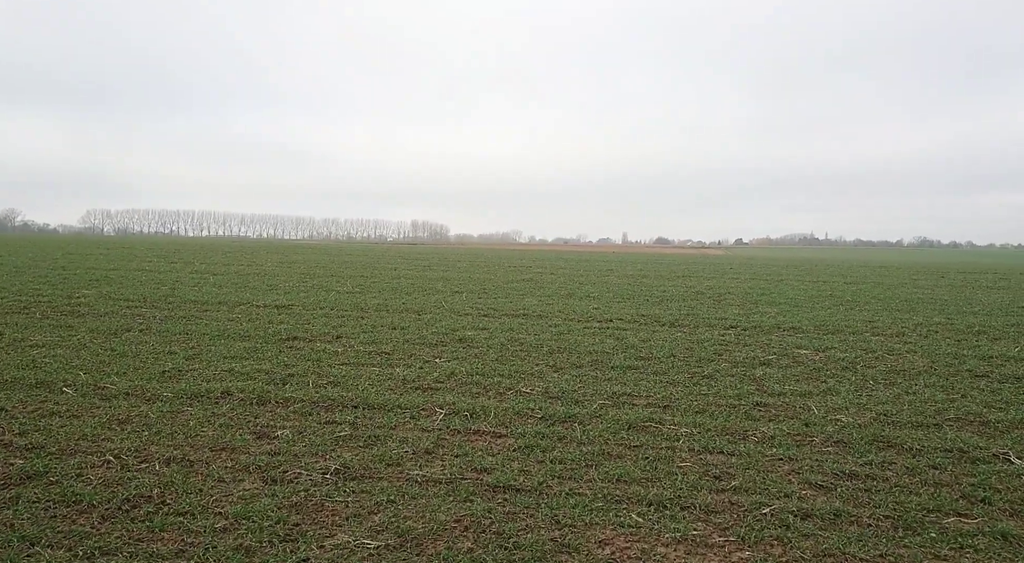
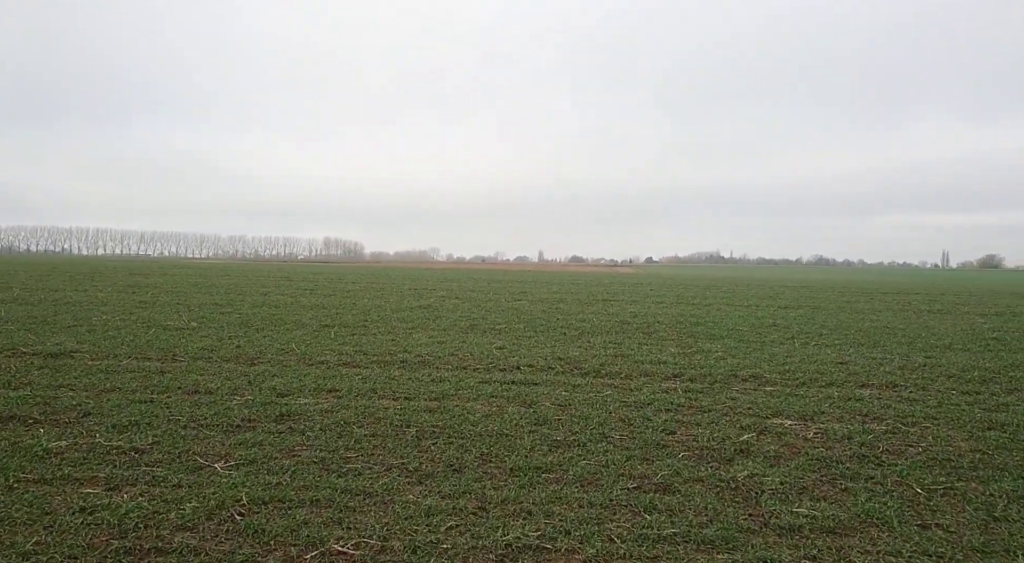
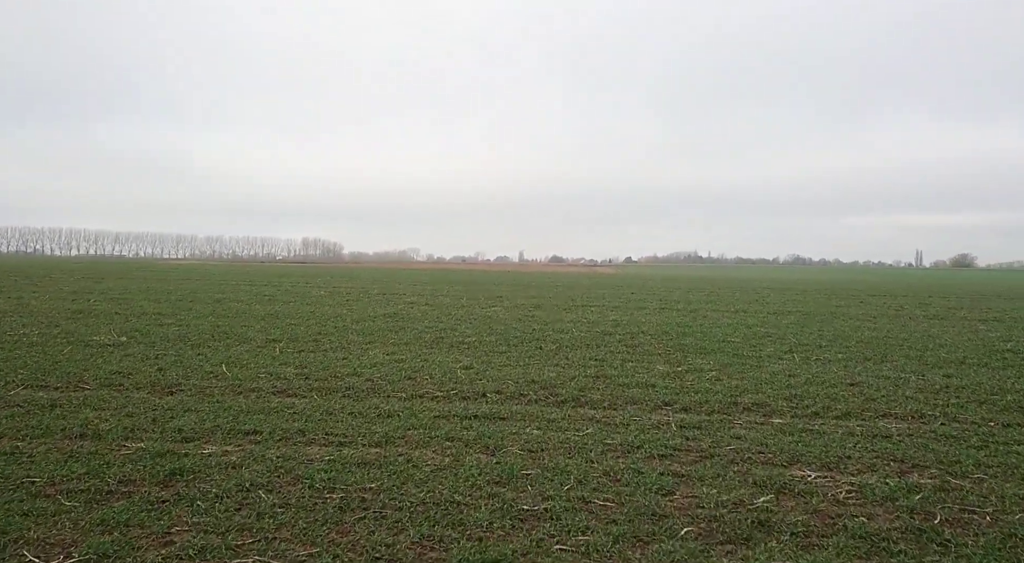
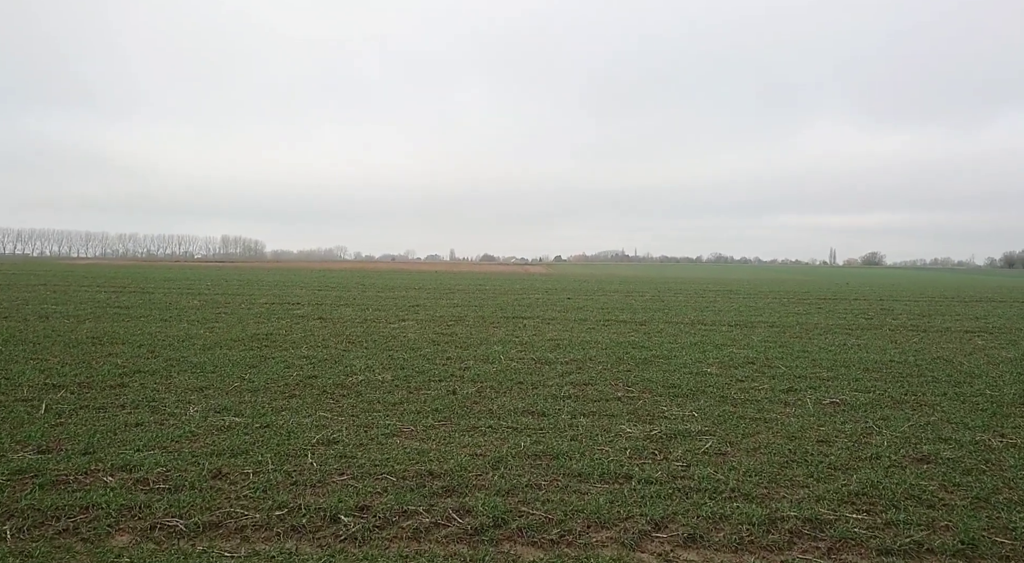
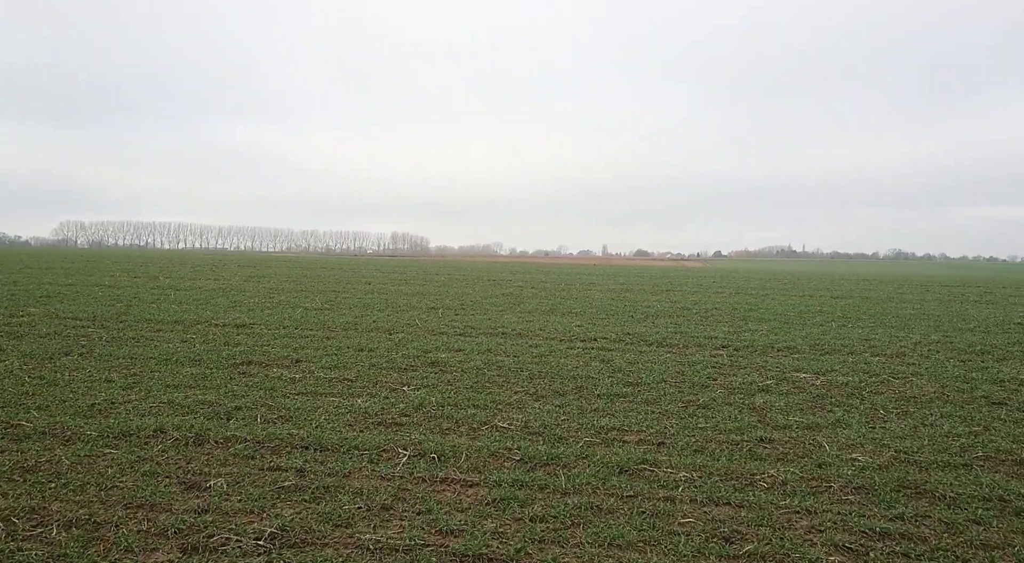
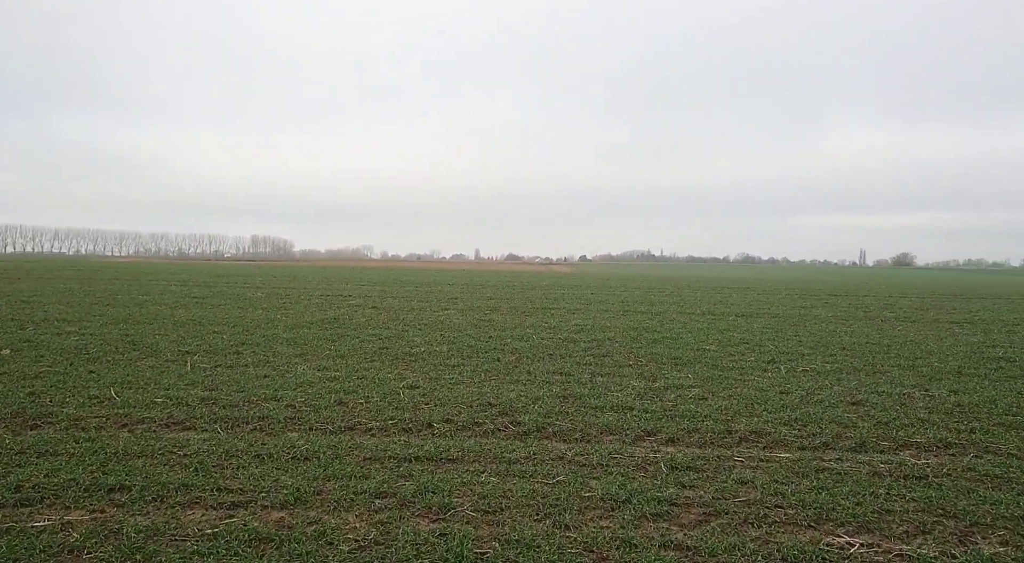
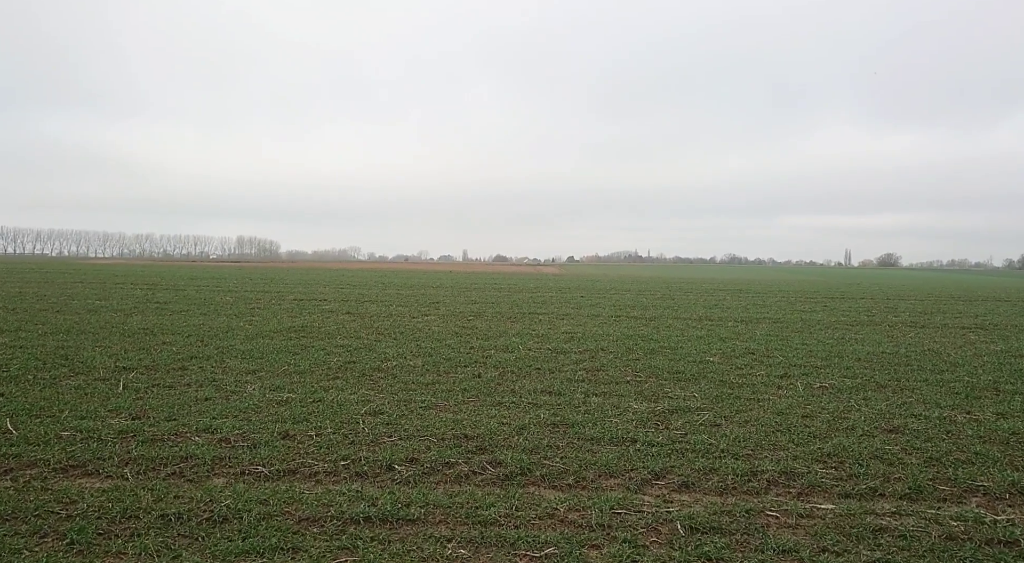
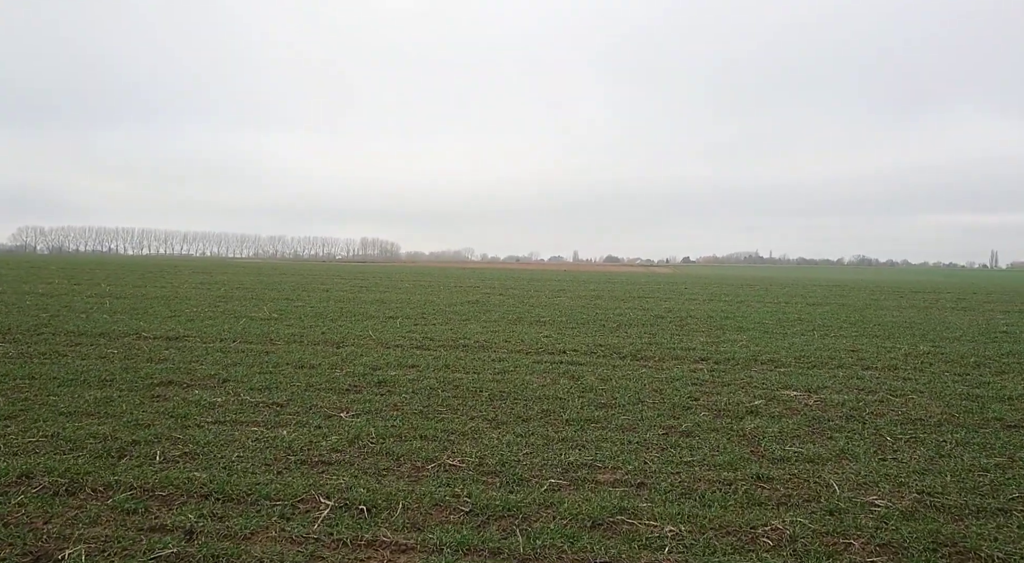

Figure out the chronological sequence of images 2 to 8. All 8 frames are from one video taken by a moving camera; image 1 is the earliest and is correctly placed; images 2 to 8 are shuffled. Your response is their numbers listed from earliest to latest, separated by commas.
5, 8, 2, 3, 6, 7, 4
